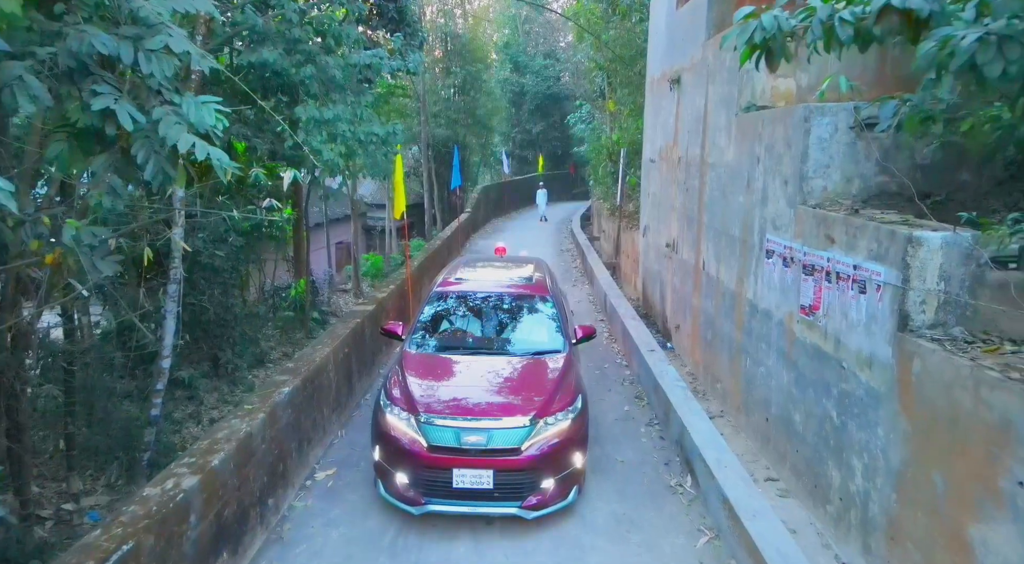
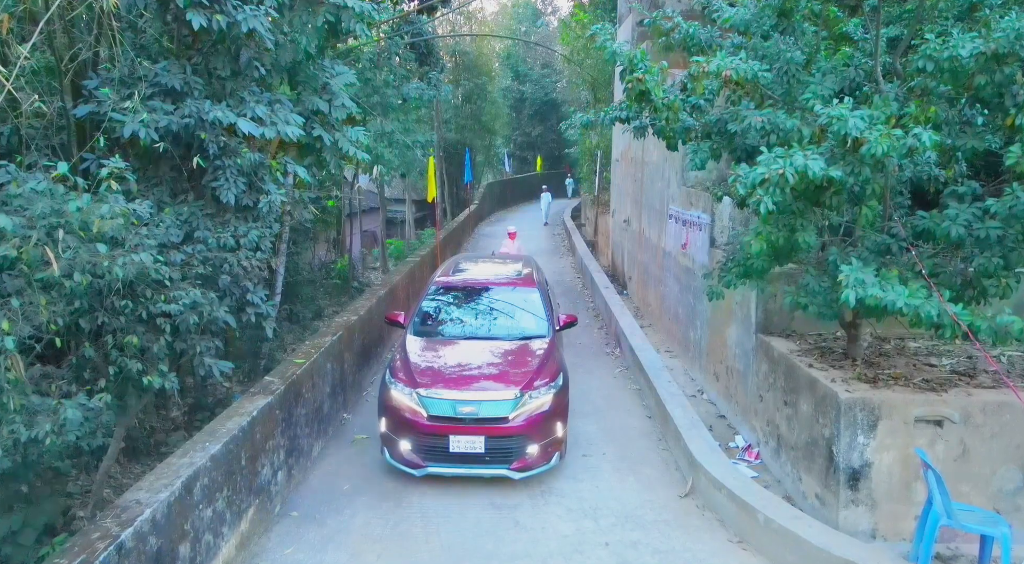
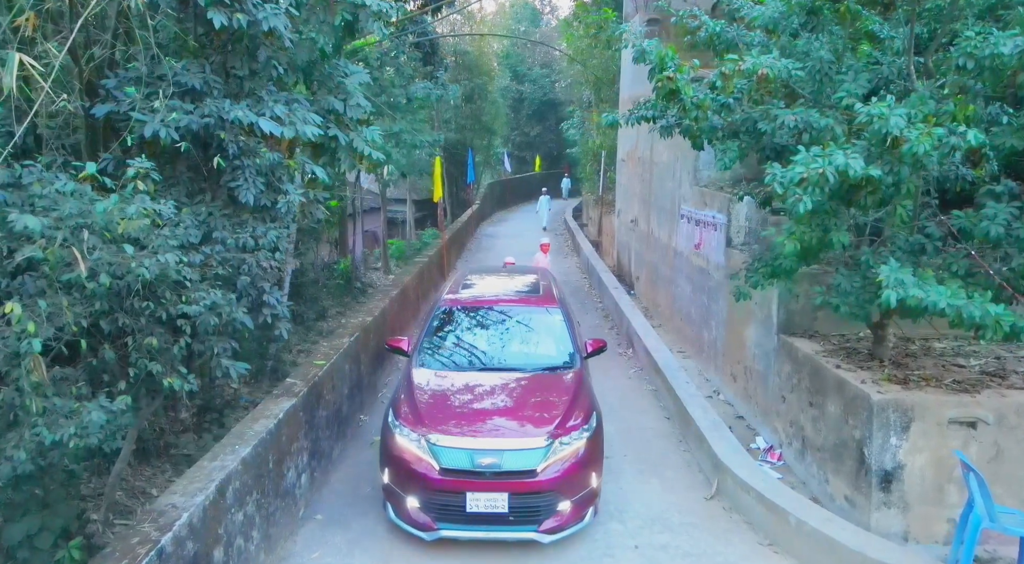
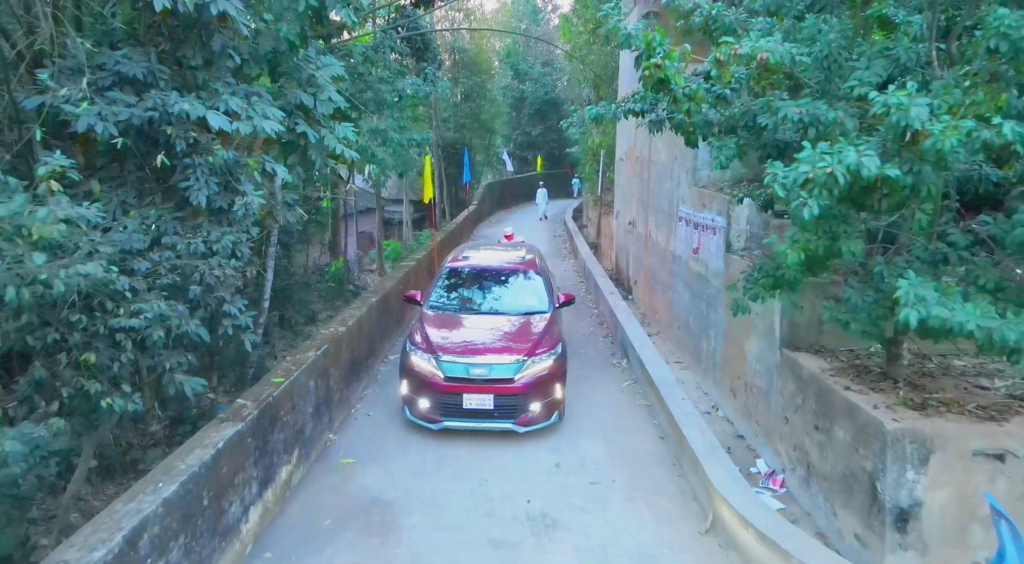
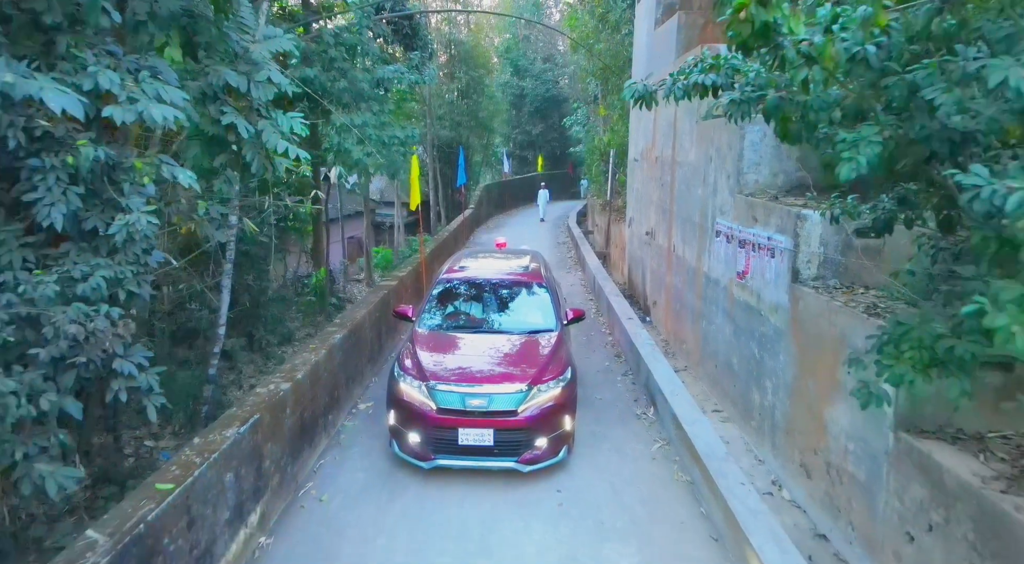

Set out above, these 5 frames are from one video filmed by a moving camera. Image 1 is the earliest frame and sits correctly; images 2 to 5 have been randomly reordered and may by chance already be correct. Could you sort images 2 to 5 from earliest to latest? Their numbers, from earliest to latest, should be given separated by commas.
5, 4, 2, 3
